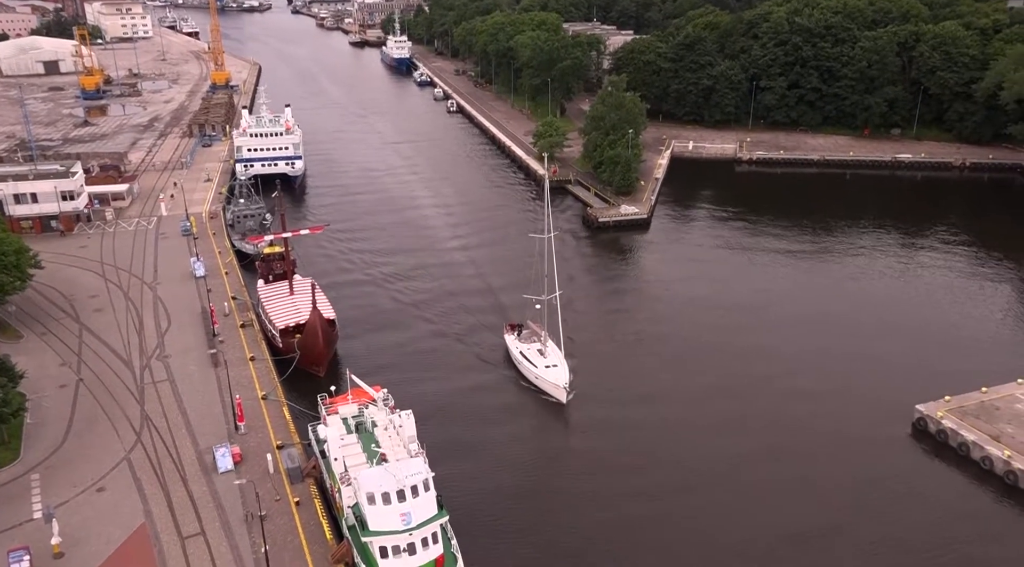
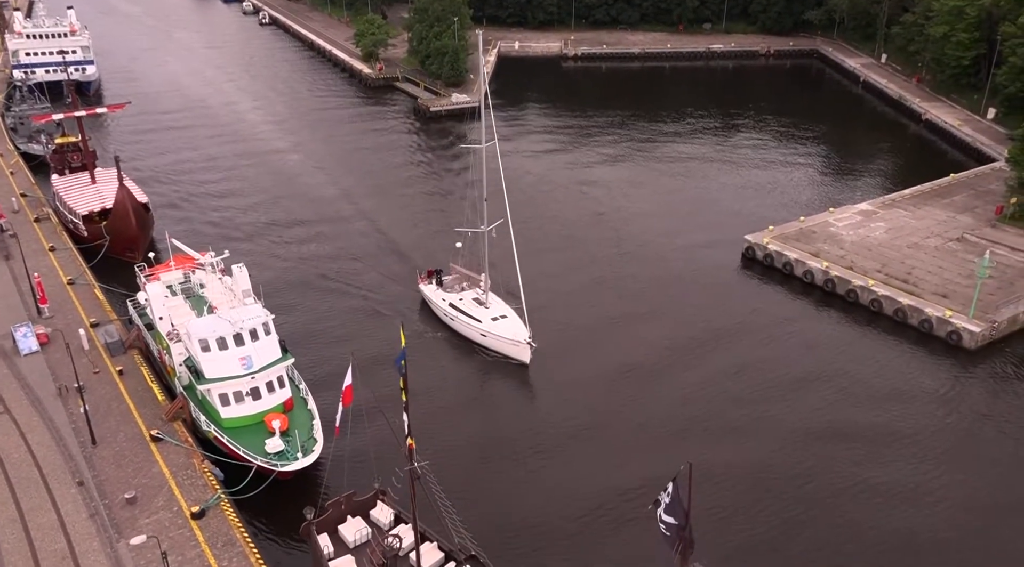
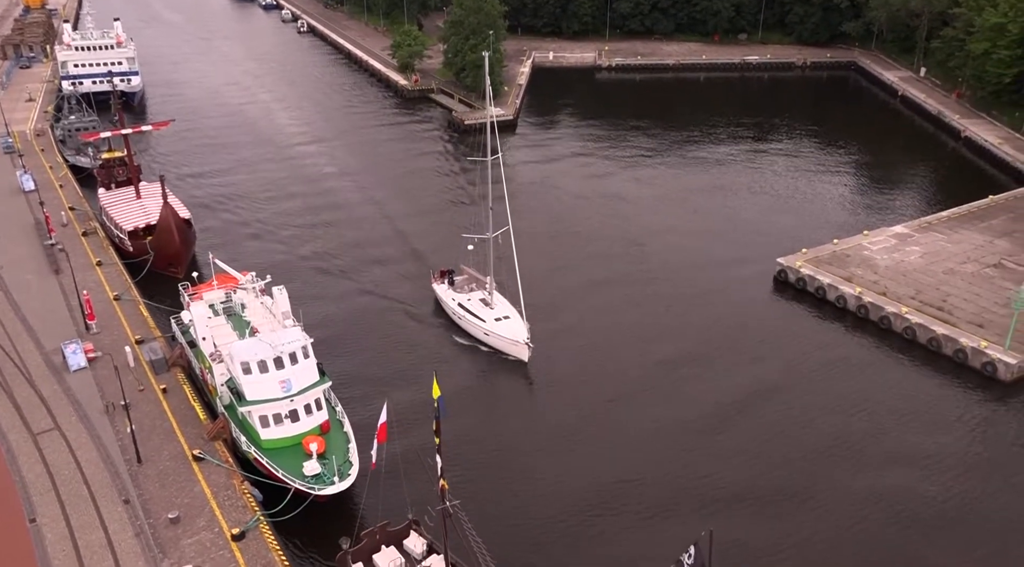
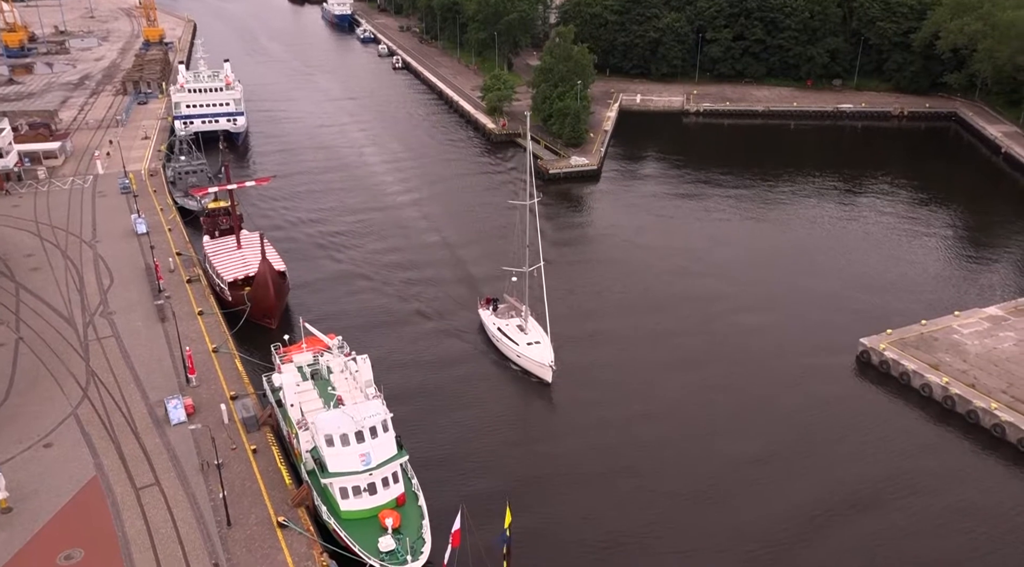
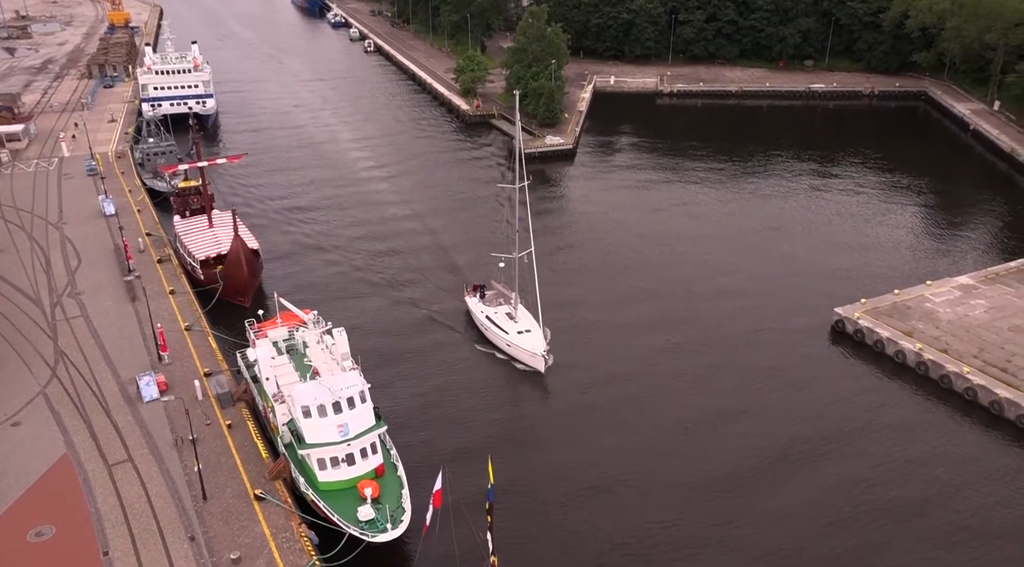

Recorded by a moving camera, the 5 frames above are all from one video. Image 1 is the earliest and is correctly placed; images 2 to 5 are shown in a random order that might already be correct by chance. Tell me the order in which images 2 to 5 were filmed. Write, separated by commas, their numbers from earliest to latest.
4, 5, 3, 2
